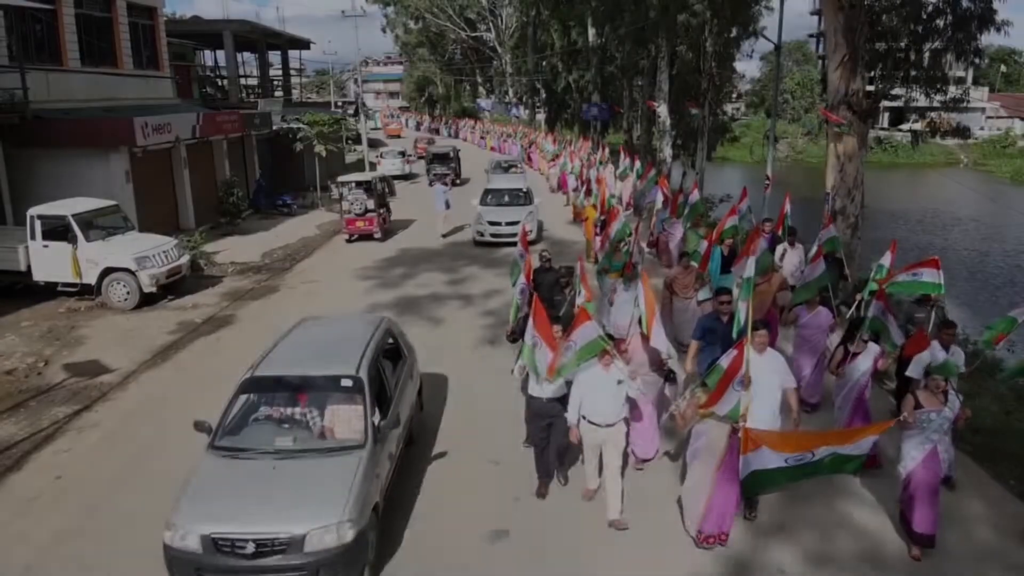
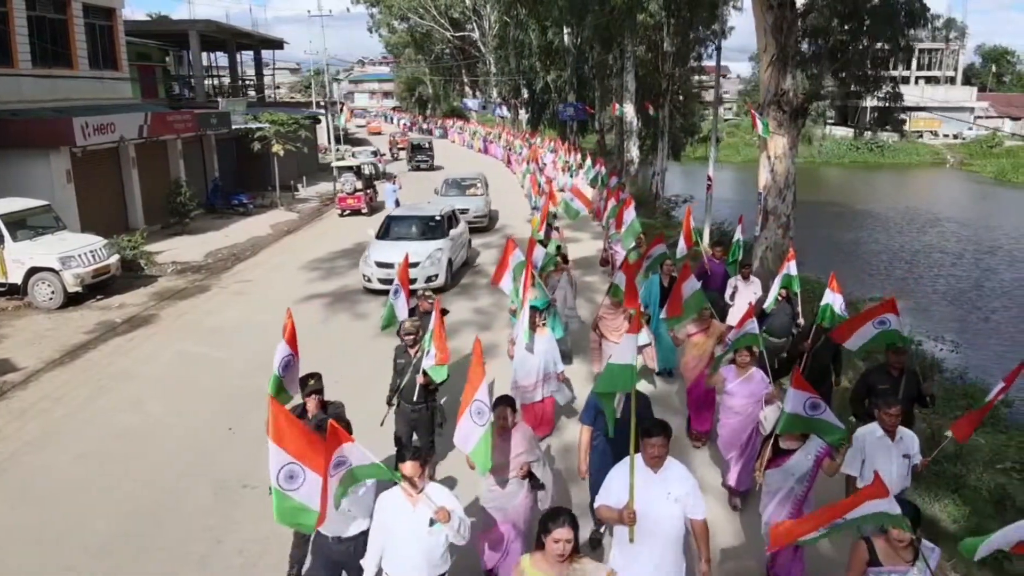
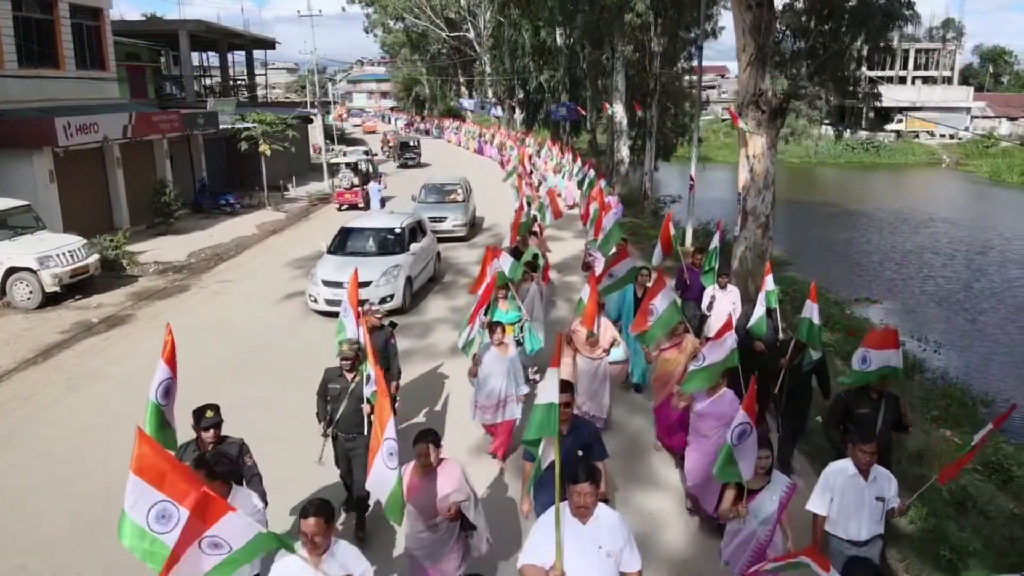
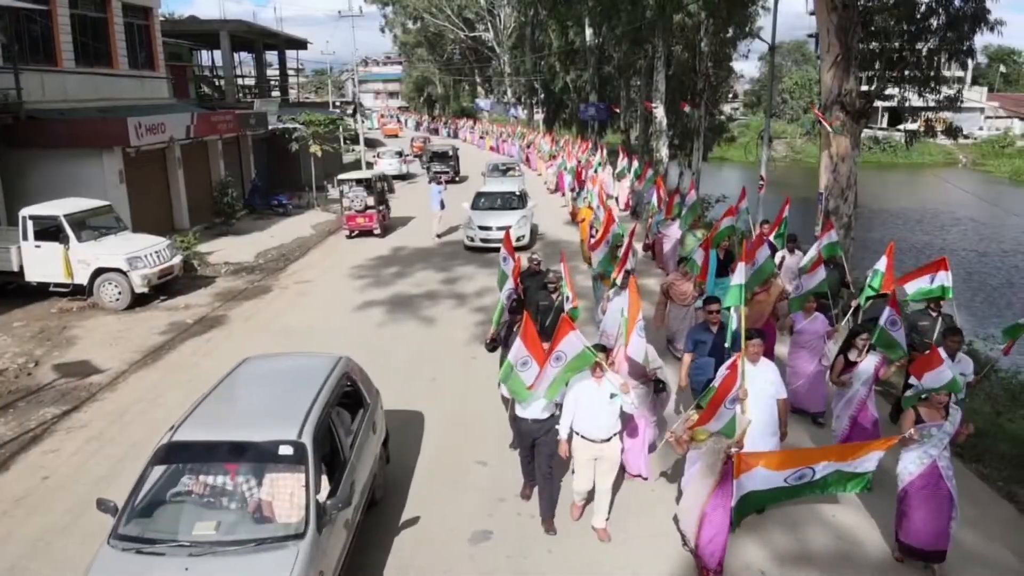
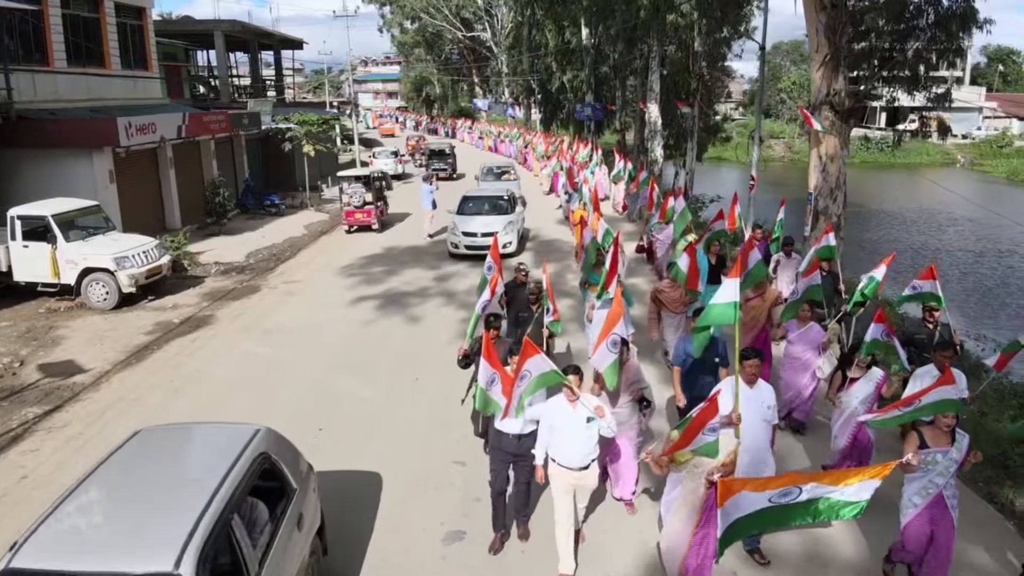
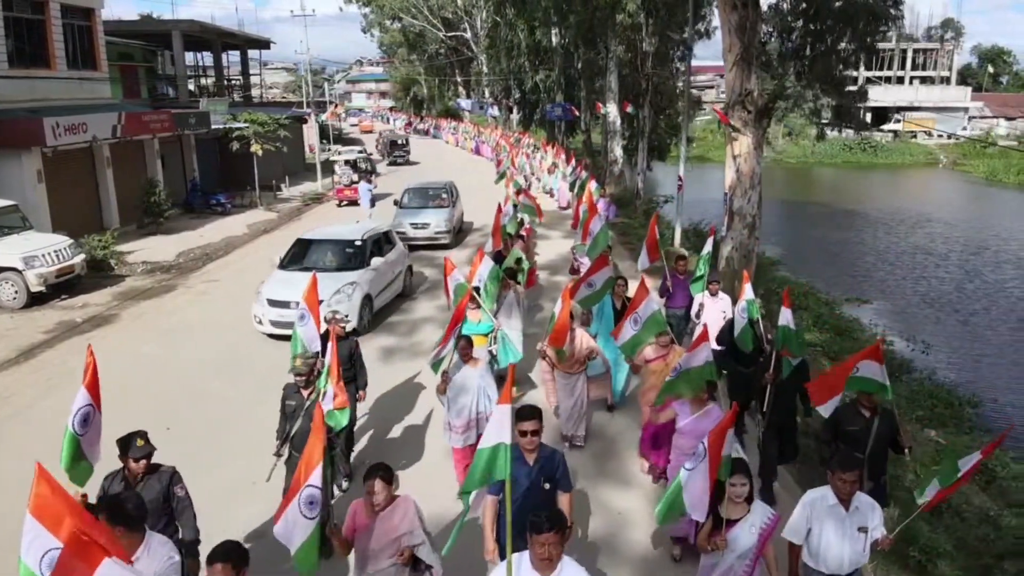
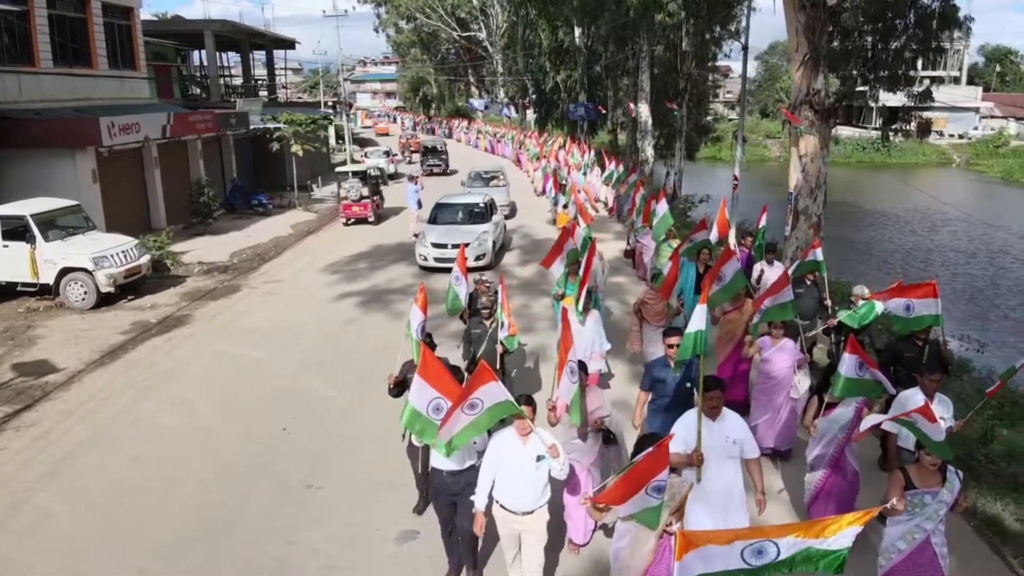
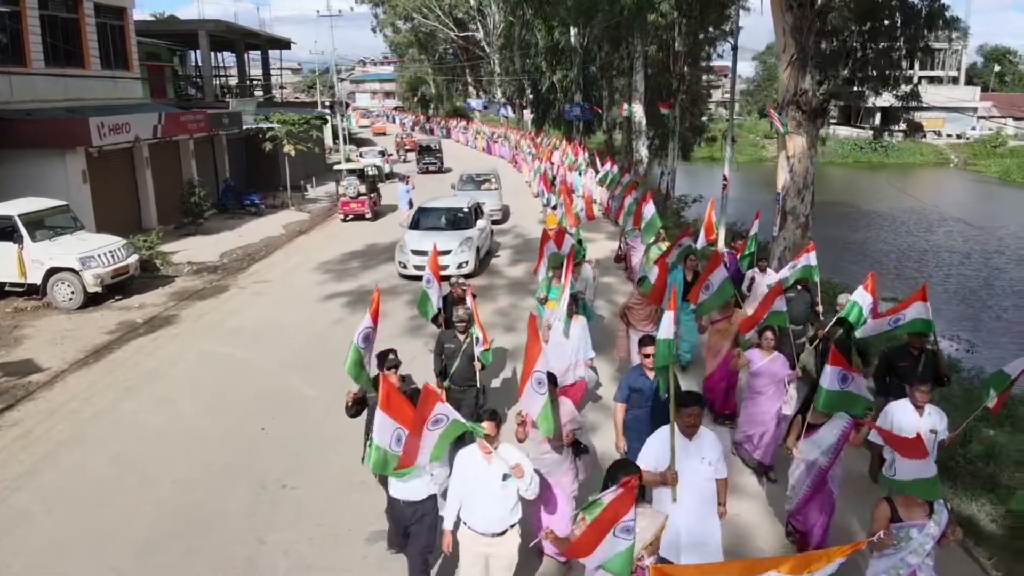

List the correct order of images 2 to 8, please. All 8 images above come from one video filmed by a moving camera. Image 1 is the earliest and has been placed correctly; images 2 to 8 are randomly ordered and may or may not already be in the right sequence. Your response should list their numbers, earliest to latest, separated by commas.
4, 5, 7, 8, 2, 3, 6
